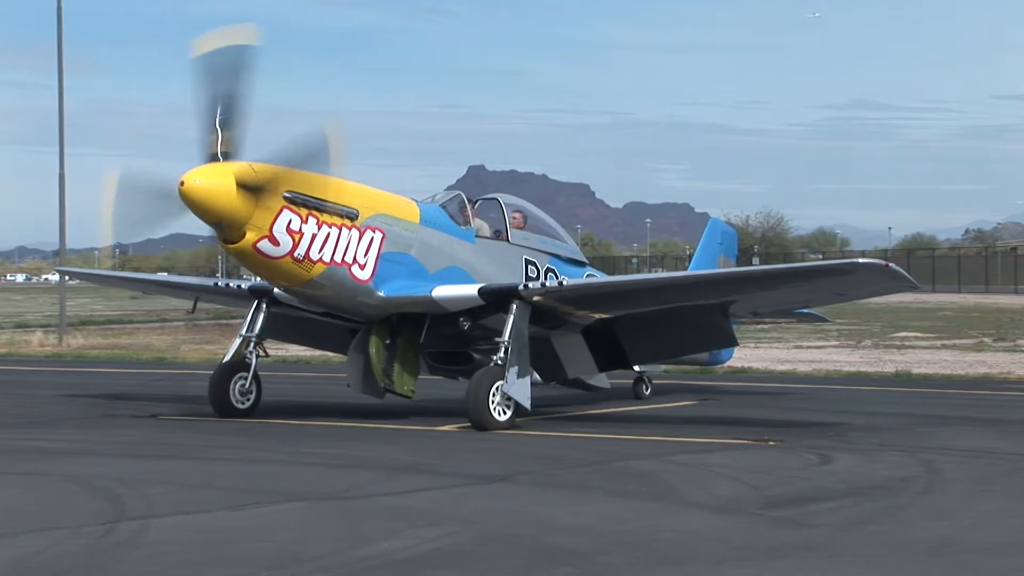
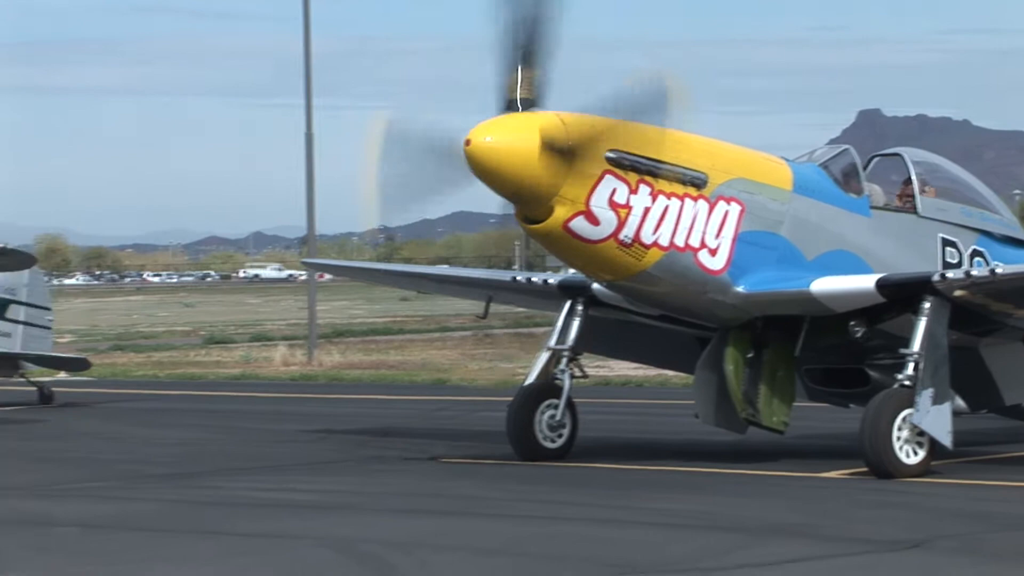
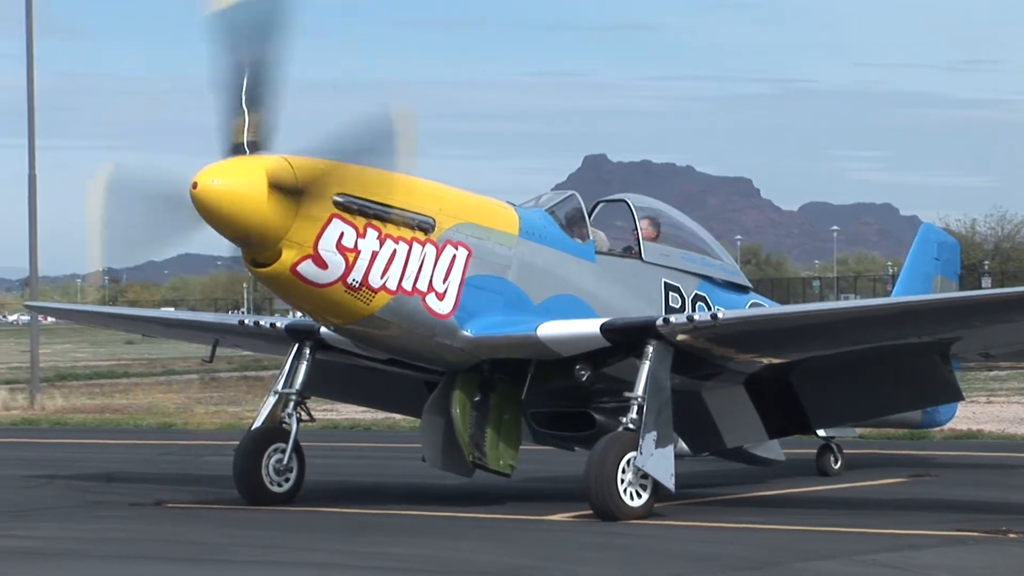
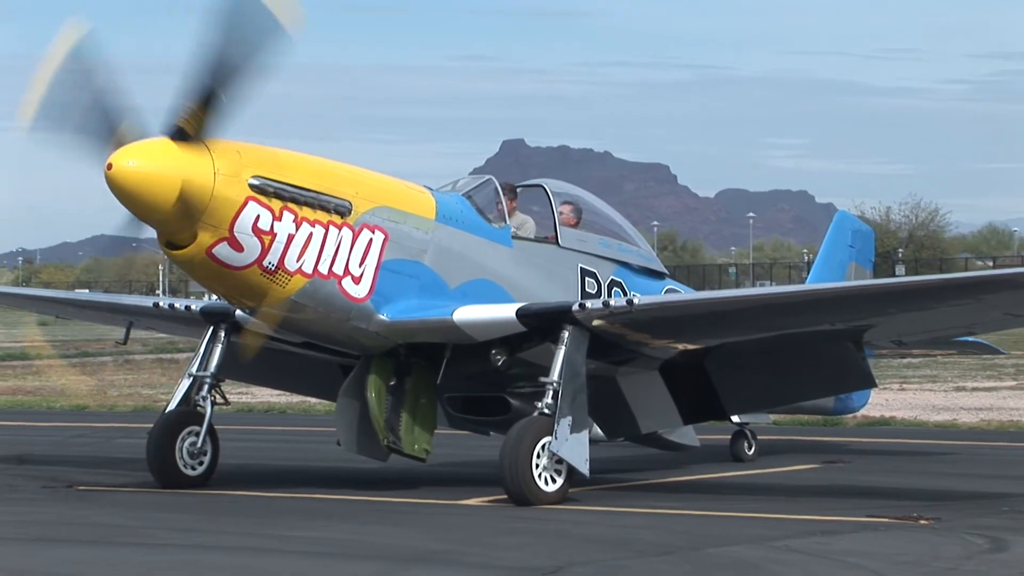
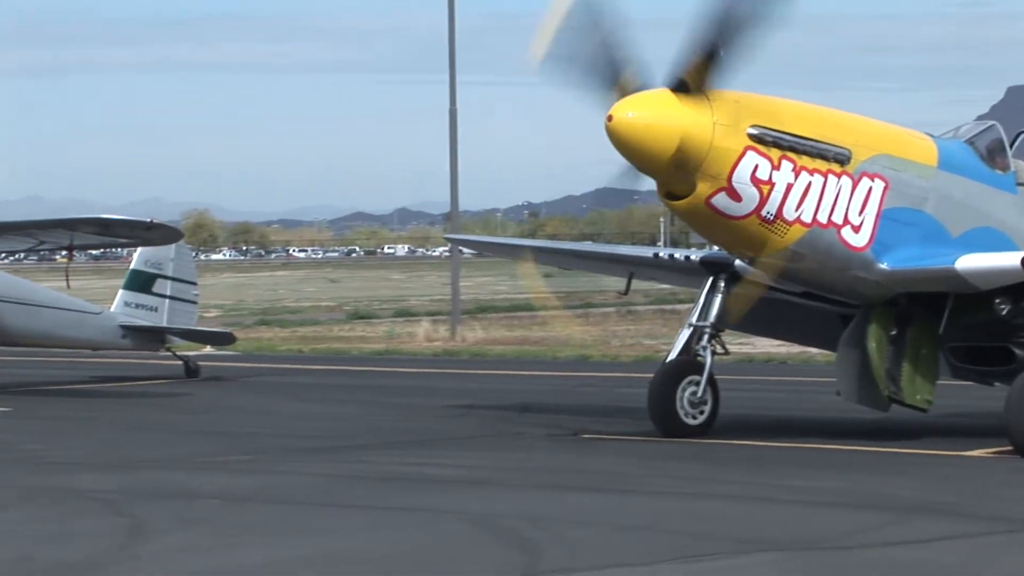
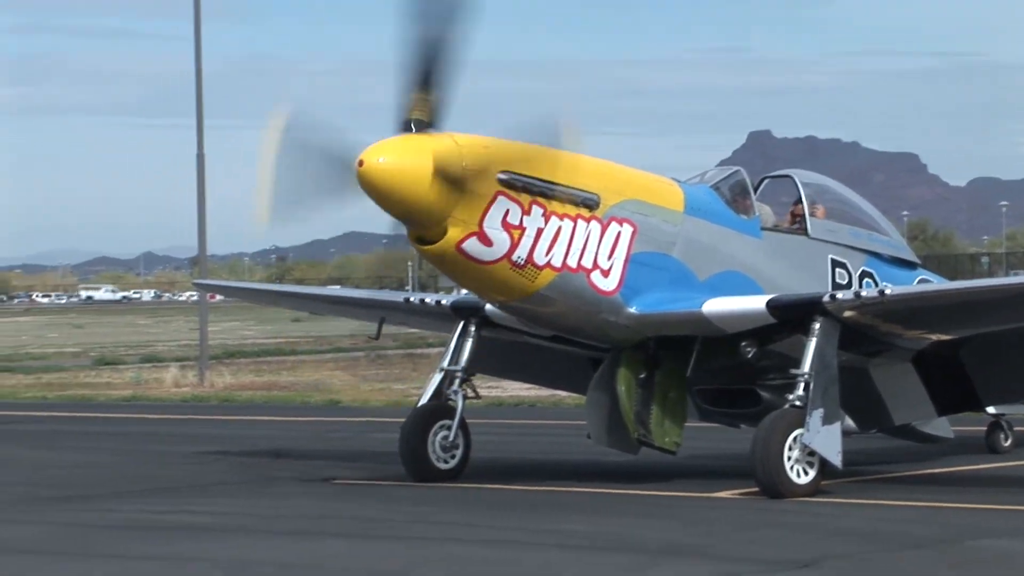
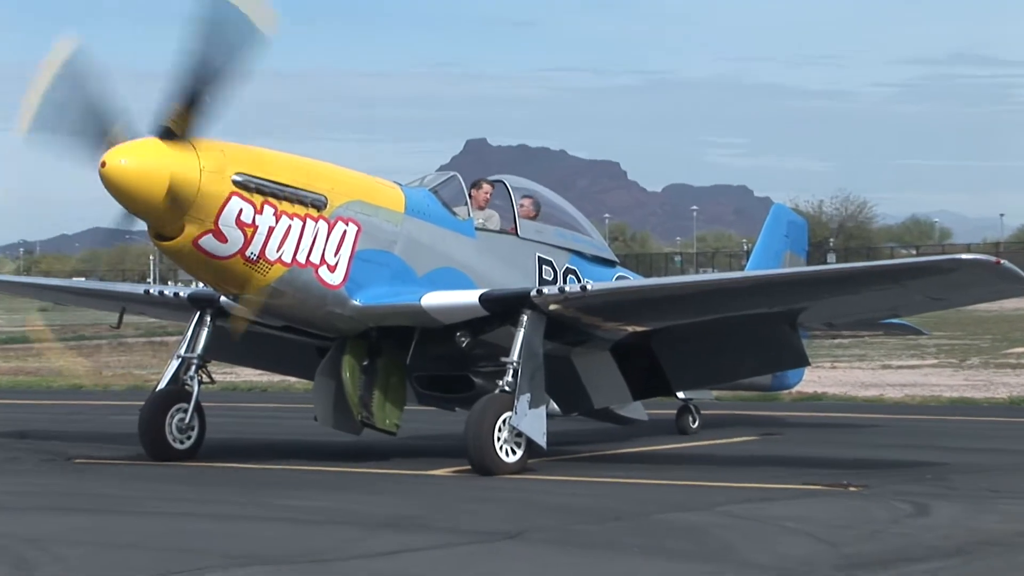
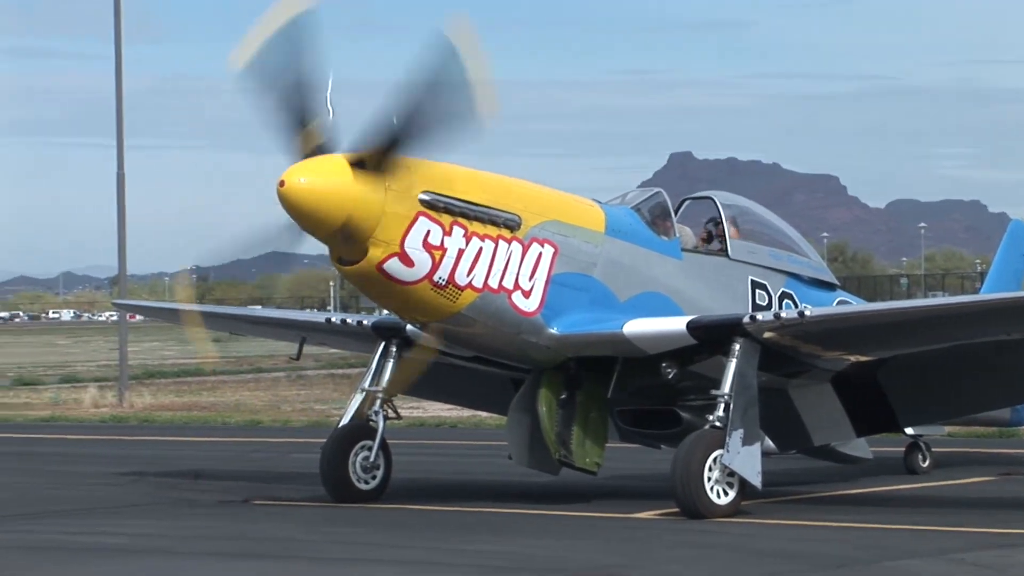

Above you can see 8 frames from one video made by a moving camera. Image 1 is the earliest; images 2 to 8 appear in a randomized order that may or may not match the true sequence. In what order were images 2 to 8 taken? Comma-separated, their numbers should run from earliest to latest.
7, 4, 3, 8, 6, 2, 5
